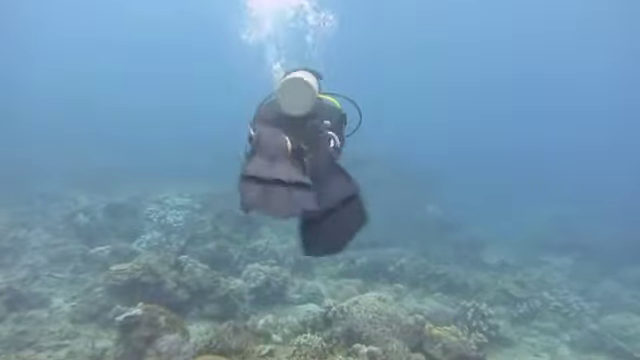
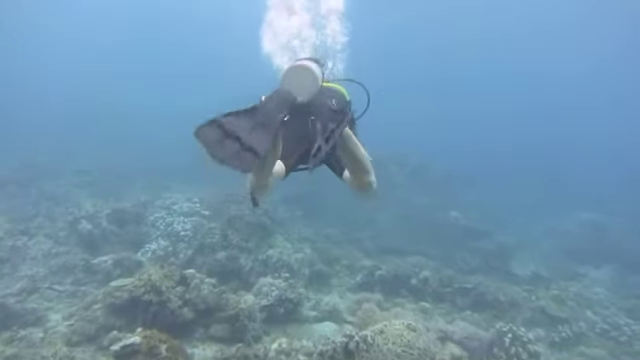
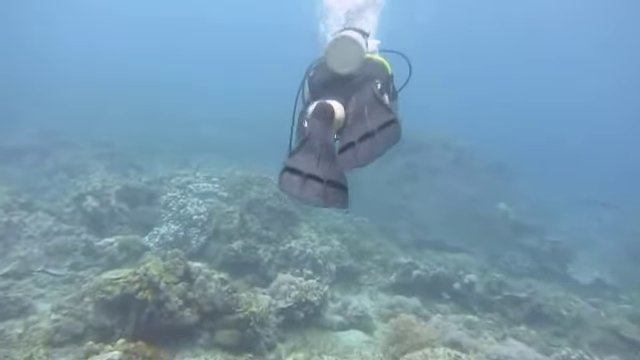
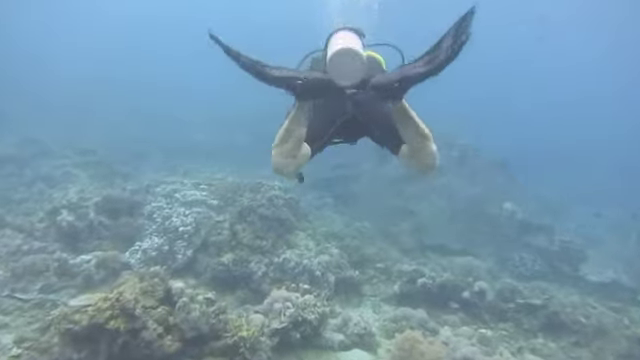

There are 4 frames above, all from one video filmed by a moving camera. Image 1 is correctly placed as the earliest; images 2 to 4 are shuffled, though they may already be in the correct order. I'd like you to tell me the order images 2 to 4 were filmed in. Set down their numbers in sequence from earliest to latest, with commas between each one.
2, 3, 4
